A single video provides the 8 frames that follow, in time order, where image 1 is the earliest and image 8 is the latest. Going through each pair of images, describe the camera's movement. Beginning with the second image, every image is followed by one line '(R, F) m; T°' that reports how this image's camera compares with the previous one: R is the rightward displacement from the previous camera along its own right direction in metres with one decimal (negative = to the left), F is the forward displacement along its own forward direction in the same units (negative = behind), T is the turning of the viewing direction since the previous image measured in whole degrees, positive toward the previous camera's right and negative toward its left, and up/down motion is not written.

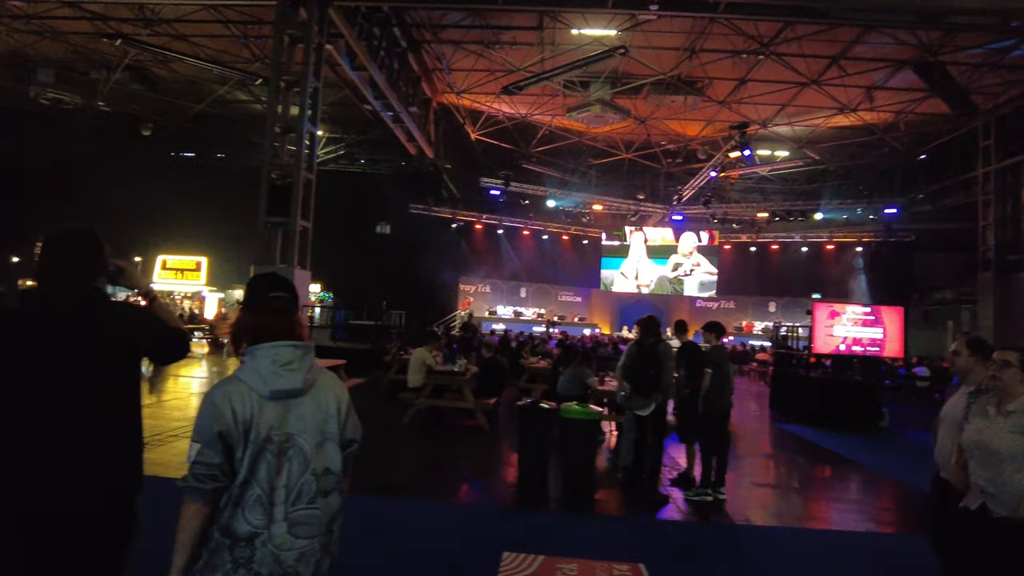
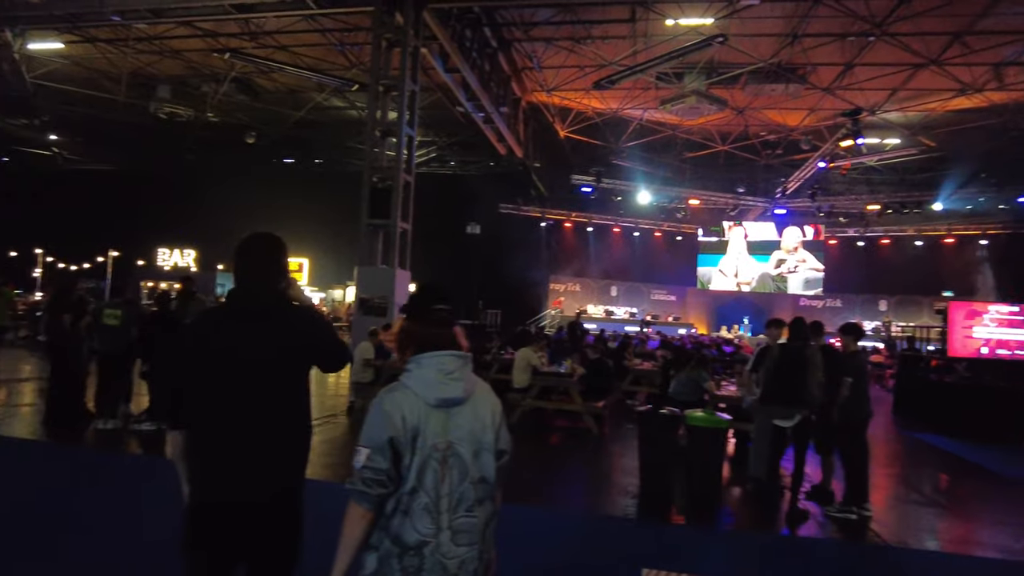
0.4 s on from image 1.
(-0.2, +0.1) m; -7°
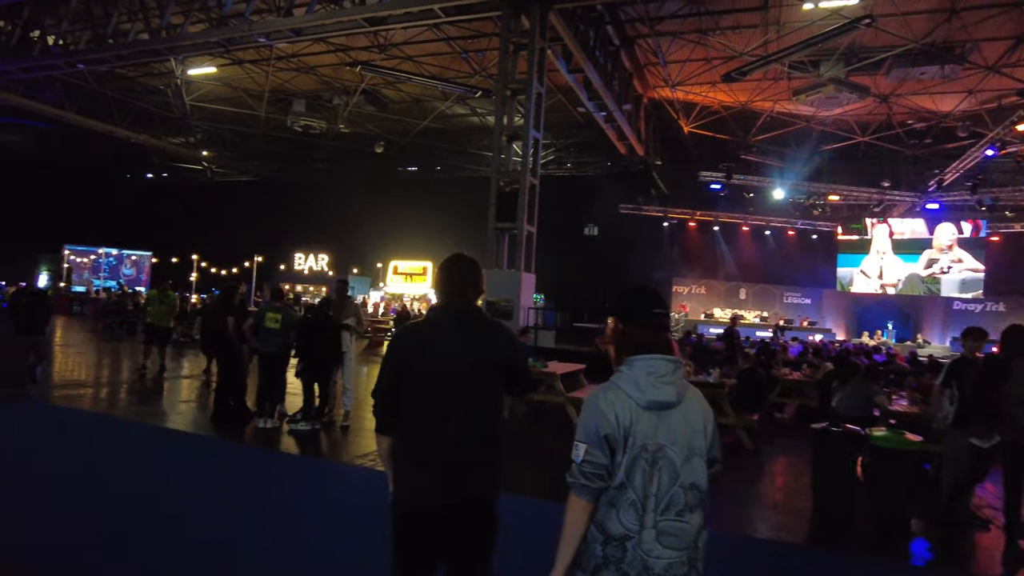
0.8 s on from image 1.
(-0.3, +0.2) m; -10°
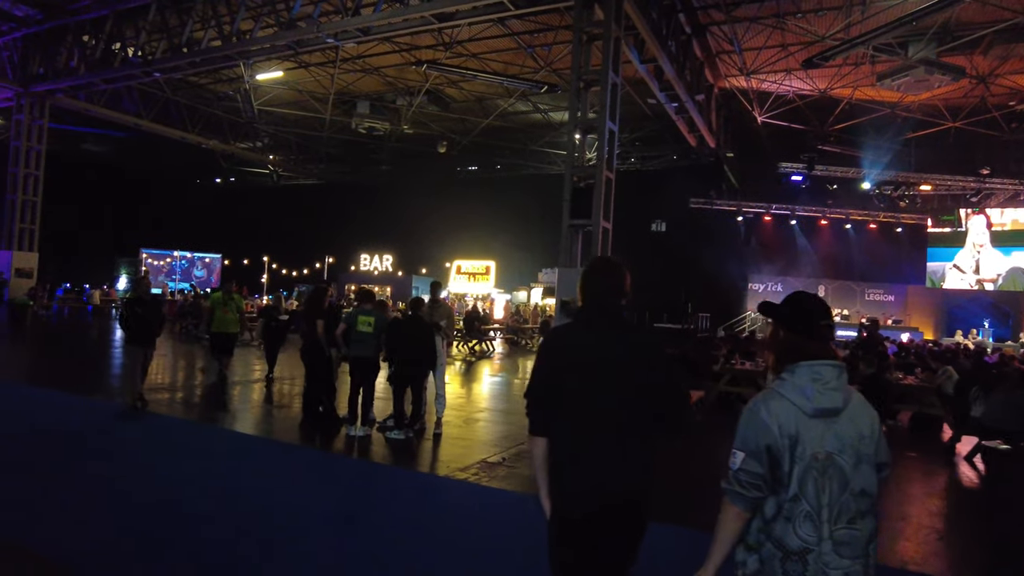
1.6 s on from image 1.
(-0.3, +0.3) m; -5°
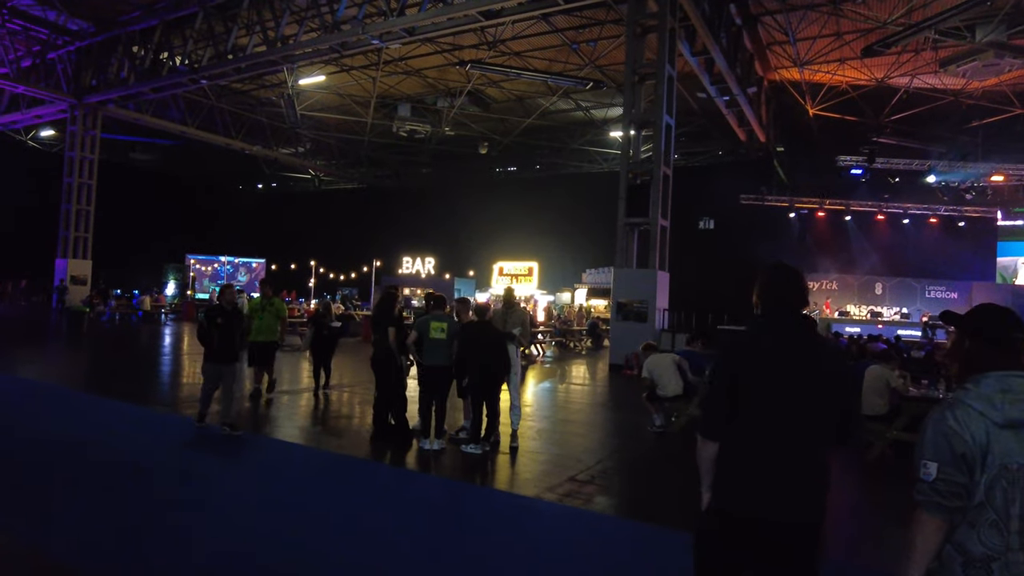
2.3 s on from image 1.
(-0.3, +0.3) m; -3°
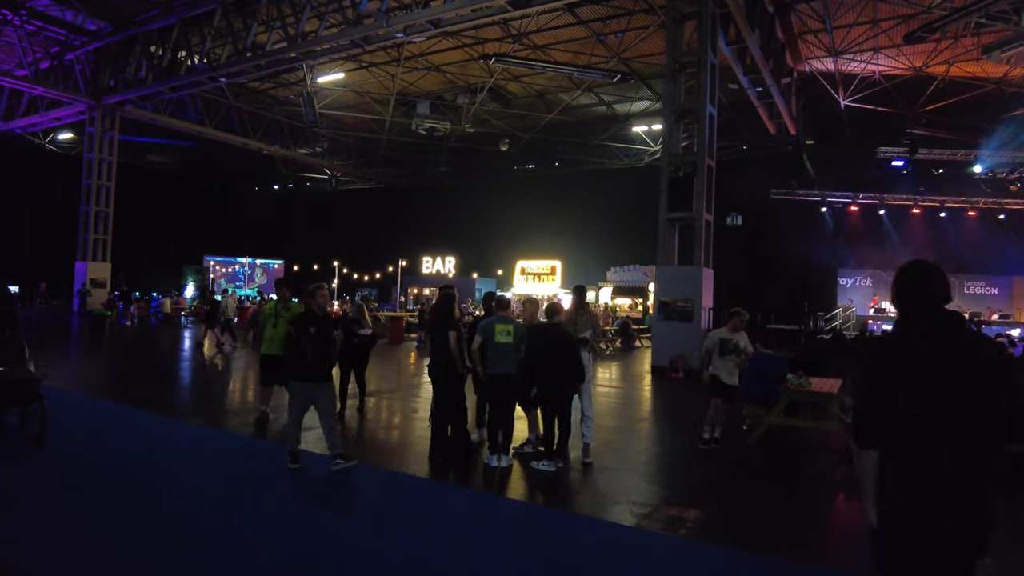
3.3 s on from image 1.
(-0.4, +0.4) m; -1°
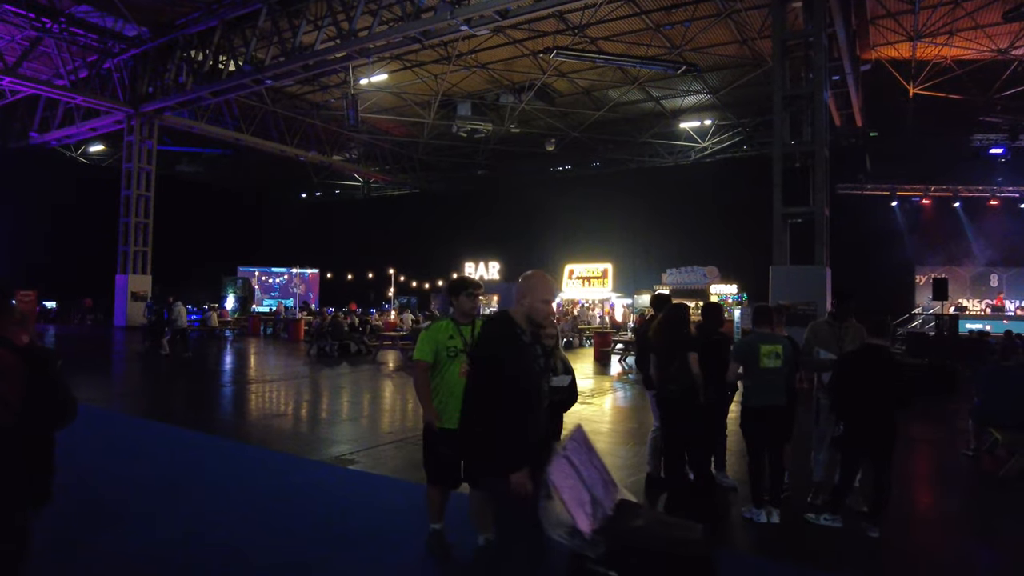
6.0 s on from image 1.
(-1.2, +0.8) m; -1°
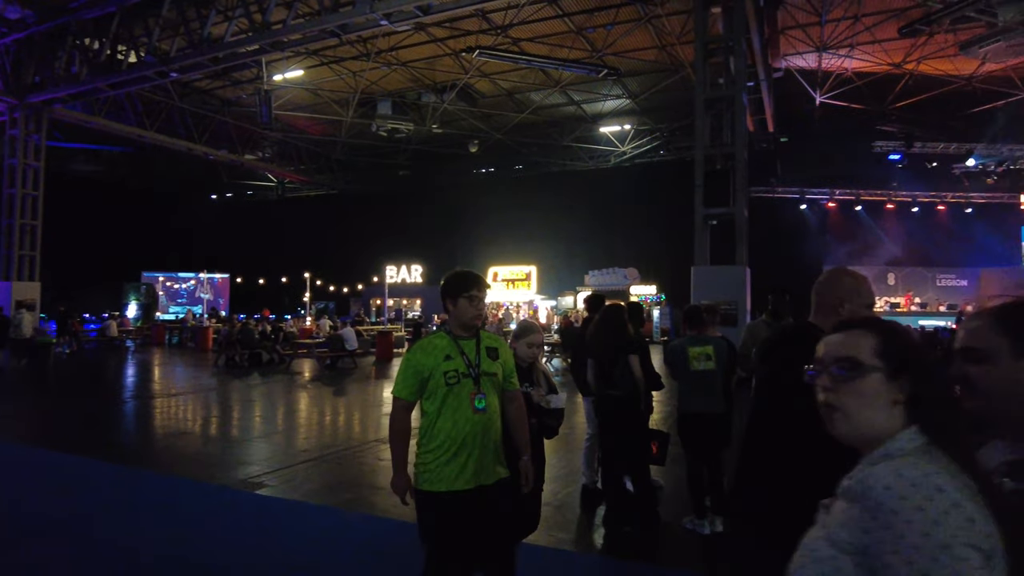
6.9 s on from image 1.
(0.0, +0.3) m; +7°
